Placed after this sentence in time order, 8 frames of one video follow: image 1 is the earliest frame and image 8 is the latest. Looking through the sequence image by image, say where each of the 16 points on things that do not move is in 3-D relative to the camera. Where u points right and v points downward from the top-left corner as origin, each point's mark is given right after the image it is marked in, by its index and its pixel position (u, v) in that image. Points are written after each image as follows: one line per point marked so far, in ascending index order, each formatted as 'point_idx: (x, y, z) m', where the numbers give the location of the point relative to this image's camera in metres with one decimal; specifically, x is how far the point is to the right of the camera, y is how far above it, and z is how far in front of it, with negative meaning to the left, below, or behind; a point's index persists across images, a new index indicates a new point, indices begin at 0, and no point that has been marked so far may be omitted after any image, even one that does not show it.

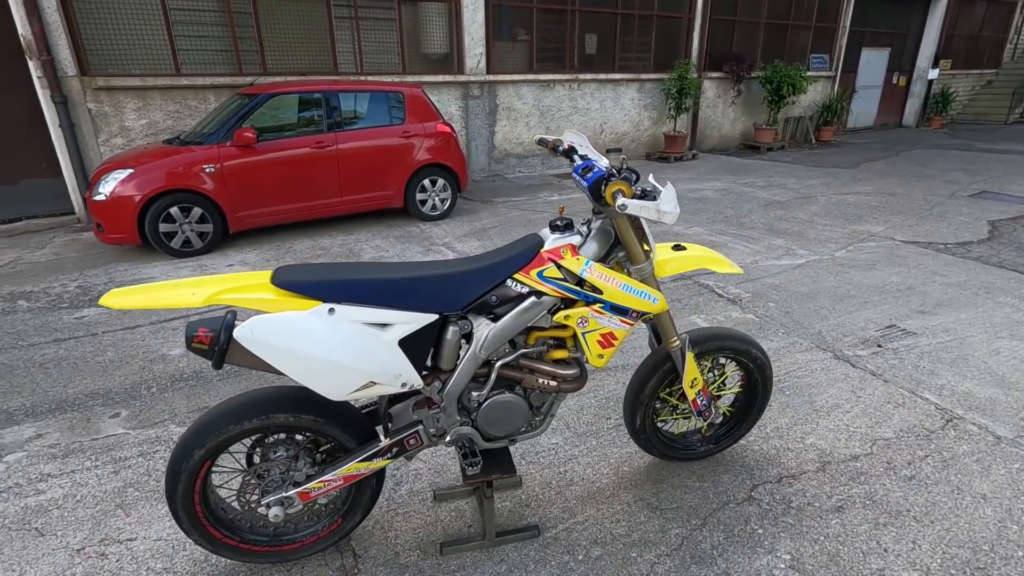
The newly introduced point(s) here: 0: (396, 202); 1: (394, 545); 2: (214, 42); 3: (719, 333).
0: (-1.6, +1.2, +7.5) m
1: (-0.5, -1.1, +2.3) m
2: (-4.6, +3.8, +8.3) m
3: (+1.0, -0.2, +2.5) m
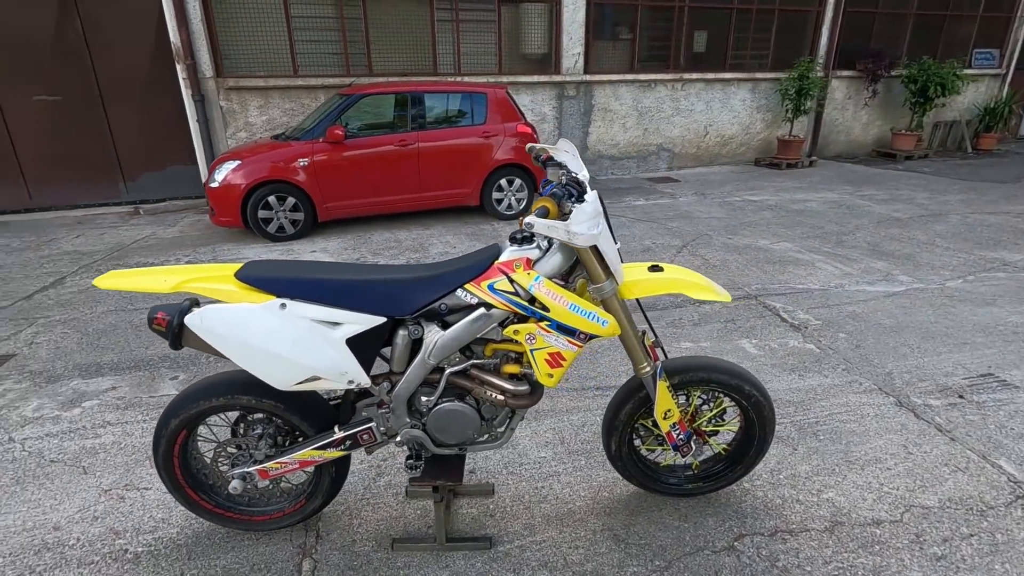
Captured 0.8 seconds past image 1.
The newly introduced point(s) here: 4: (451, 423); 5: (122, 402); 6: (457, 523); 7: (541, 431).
0: (-0.6, +1.3, +7.7) m
1: (-0.7, -1.1, +2.4) m
2: (-3.1, +4.1, +9.0) m
3: (+0.8, -0.3, +2.3) m
4: (-0.2, -0.5, +2.1) m
5: (-2.5, -0.7, +3.4) m
6: (-0.3, -1.1, +2.4) m
7: (+0.2, -0.8, +3.1) m
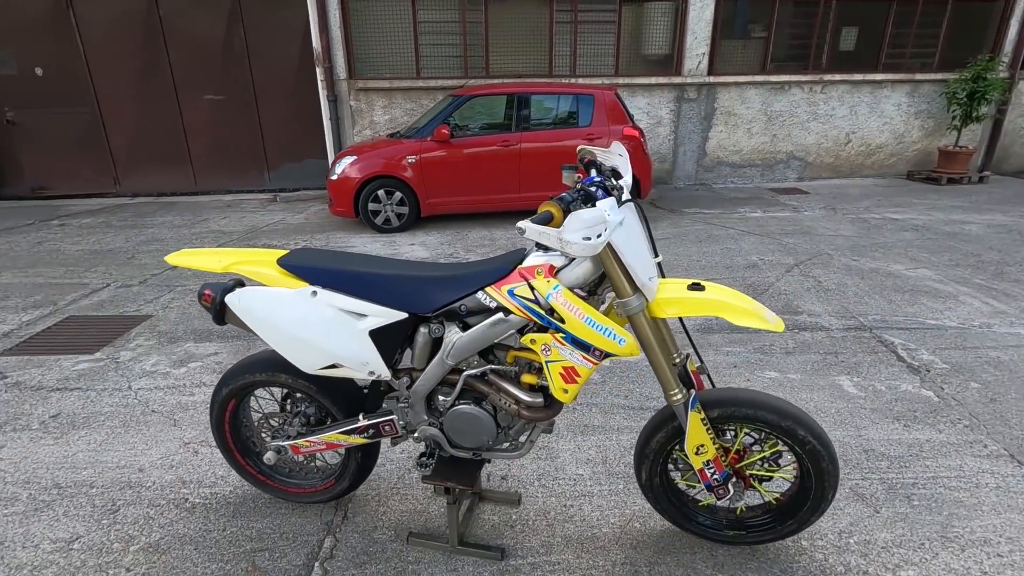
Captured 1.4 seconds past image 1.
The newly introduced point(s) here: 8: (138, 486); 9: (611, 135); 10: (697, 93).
0: (+0.8, +1.2, +7.6) m
1: (-0.6, -1.1, +2.5) m
2: (-1.1, +4.2, +9.4) m
3: (+0.9, -0.4, +2.0) m
4: (-0.2, -0.5, +2.1) m
5: (-2.1, -0.6, +3.9) m
6: (-0.2, -1.1, +2.4) m
7: (+0.4, -0.9, +2.9) m
8: (-1.9, -1.0, +2.7) m
9: (+1.4, +2.1, +7.4) m
10: (+3.4, +3.6, +9.9) m
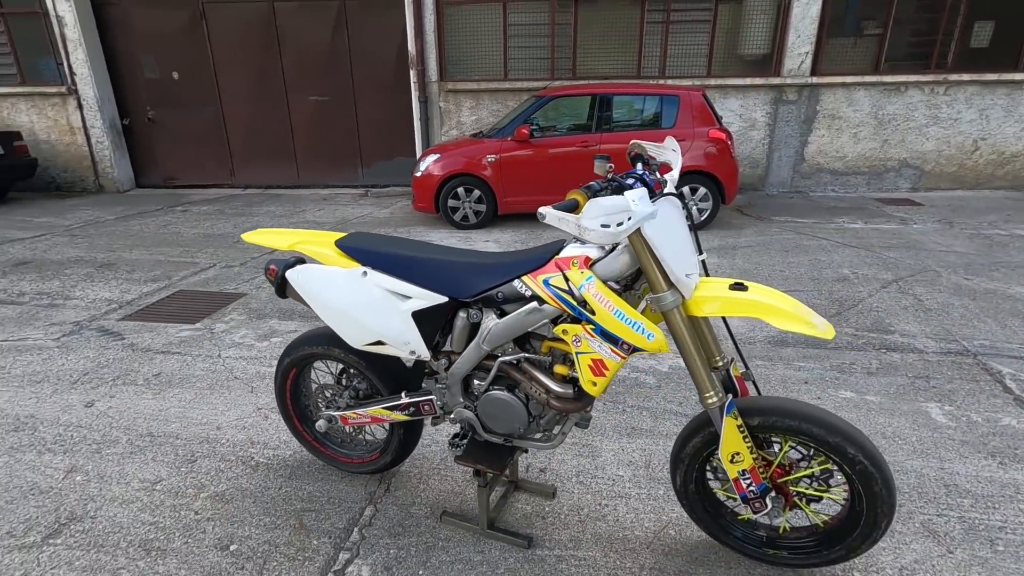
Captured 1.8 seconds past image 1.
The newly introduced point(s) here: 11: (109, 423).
0: (+1.9, +1.1, +7.4) m
1: (-0.5, -1.0, +2.6) m
2: (+0.5, +4.2, +9.5) m
3: (+1.0, -0.4, +1.9) m
4: (-0.1, -0.5, +2.1) m
5: (-1.7, -0.4, +4.2) m
6: (0.0, -1.0, +2.5) m
7: (+0.6, -0.9, +2.9) m
8: (-1.7, -0.9, +3.0) m
9: (+2.4, +2.0, +7.1) m
10: (+5.0, +3.4, +9.3) m
11: (-2.4, -0.8, +3.2) m
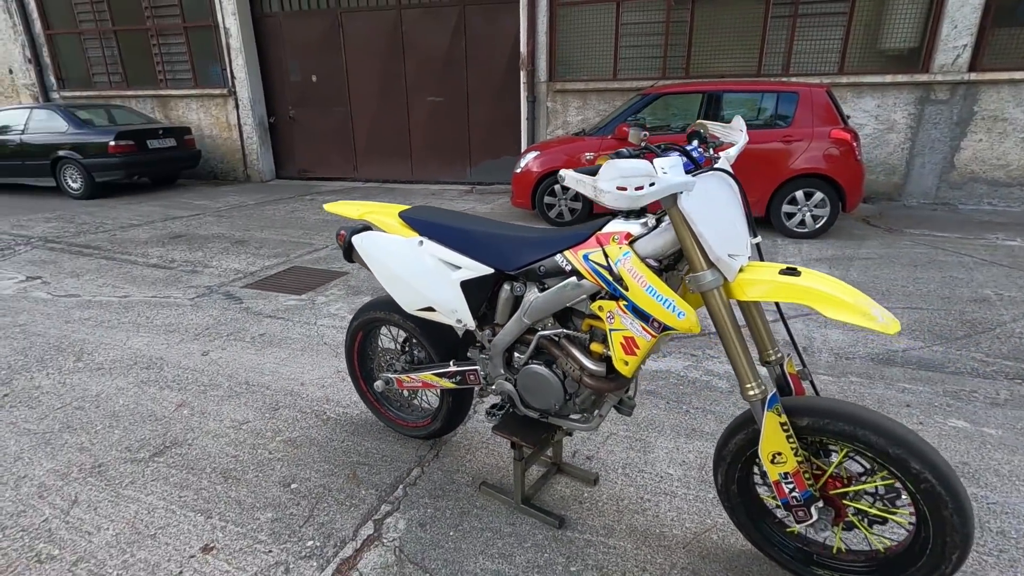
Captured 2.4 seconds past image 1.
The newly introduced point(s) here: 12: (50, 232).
0: (+3.2, +1.0, +6.9) m
1: (-0.3, -0.9, +2.7) m
2: (+2.4, +4.1, +9.3) m
3: (+1.1, -0.4, +1.7) m
4: (+0.1, -0.4, +2.1) m
5: (-1.1, -0.3, +4.5) m
6: (+0.1, -0.9, +2.5) m
7: (+0.9, -0.8, +2.8) m
8: (-1.3, -0.7, +3.3) m
9: (+3.7, +1.8, +6.6) m
10: (+6.7, +3.0, +8.2) m
11: (-2.0, -0.6, +3.7) m
12: (-6.6, +0.8, +7.6) m
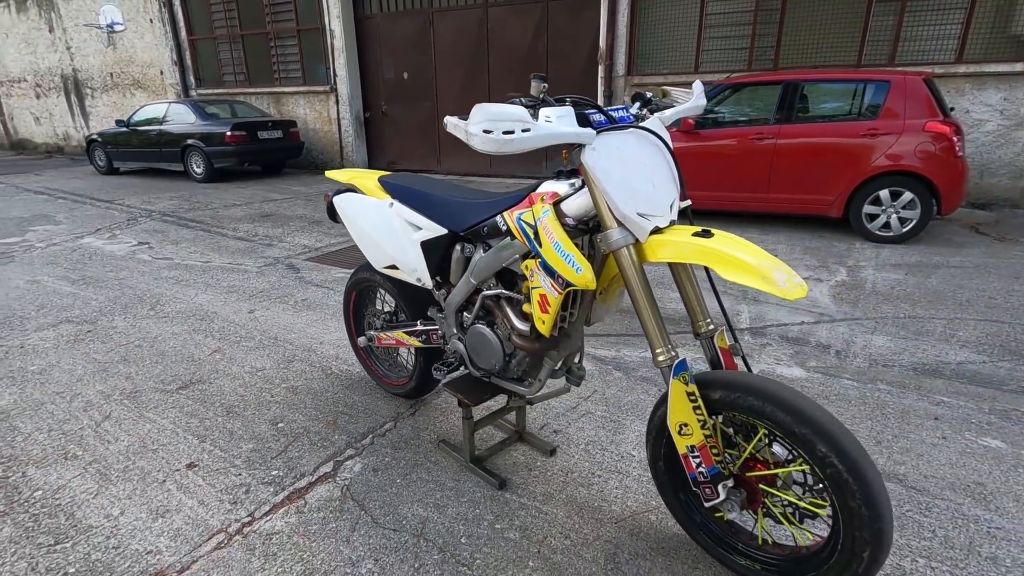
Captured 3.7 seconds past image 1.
0: (+3.8, +0.9, +6.4) m
1: (-0.4, -0.7, +2.8) m
2: (+3.7, +4.1, +8.8) m
3: (+0.8, -0.3, +1.6) m
4: (-0.1, -0.2, +2.2) m
5: (-0.9, 0.0, +4.7) m
6: (-0.1, -0.8, +2.5) m
7: (+0.7, -0.7, +2.7) m
8: (-1.4, -0.4, +3.6) m
9: (+4.3, +1.7, +5.9) m
10: (+7.7, +2.7, +7.0) m
11: (-2.0, -0.3, +4.1) m
12: (-5.6, +1.3, +8.8) m
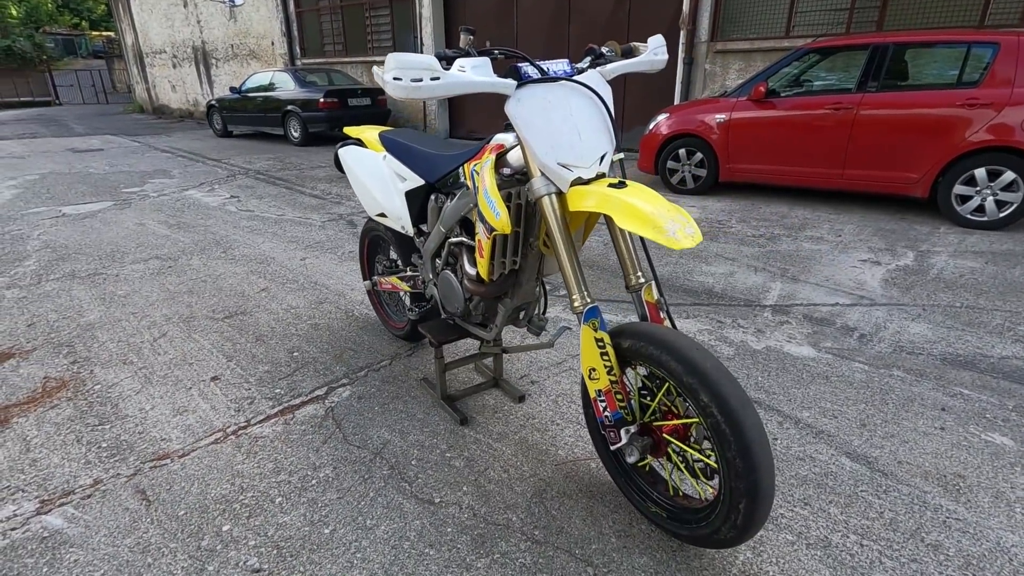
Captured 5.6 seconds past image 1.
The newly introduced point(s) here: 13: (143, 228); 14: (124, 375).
0: (+4.4, +1.0, +5.7) m
1: (-0.5, -0.4, +3.0) m
2: (+4.9, +4.3, +8.0) m
3: (+0.5, -0.2, +1.6) m
4: (-0.3, 0.0, +2.4) m
5: (-0.6, +0.3, +5.0) m
6: (-0.2, -0.6, +2.7) m
7: (+0.6, -0.5, +2.7) m
8: (-1.3, -0.1, +4.0) m
9: (+4.8, +1.8, +5.2) m
10: (+8.4, +2.6, +5.6) m
11: (-1.8, +0.1, +4.5) m
12: (-4.5, +2.2, +9.7) m
13: (-4.1, +0.7, +5.9) m
14: (-2.1, -0.5, +3.0) m
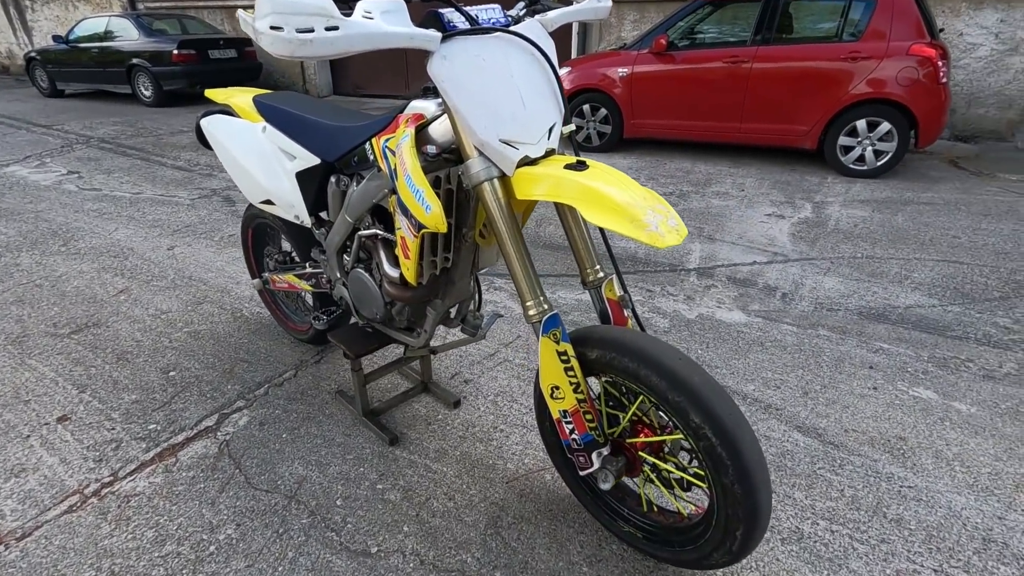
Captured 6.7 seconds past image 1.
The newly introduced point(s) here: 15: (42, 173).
0: (+3.3, +1.6, +6.0) m
1: (-0.9, -0.4, +2.6) m
2: (+3.2, +5.1, +8.1) m
3: (+0.3, -0.2, +1.4) m
4: (-0.6, 0.0, +2.0) m
5: (-1.3, +0.5, +4.4) m
6: (-0.5, -0.5, +2.3) m
7: (+0.3, -0.4, +2.5) m
8: (-1.8, 0.0, +3.4) m
9: (+3.9, +2.4, +5.5) m
10: (+7.2, +3.4, +6.5) m
11: (-2.4, +0.2, +3.8) m
12: (-6.2, +2.4, +8.2) m
13: (-4.9, +0.6, +4.7) m
14: (-2.5, -0.6, +2.3) m
15: (-5.4, +1.3, +6.2) m
